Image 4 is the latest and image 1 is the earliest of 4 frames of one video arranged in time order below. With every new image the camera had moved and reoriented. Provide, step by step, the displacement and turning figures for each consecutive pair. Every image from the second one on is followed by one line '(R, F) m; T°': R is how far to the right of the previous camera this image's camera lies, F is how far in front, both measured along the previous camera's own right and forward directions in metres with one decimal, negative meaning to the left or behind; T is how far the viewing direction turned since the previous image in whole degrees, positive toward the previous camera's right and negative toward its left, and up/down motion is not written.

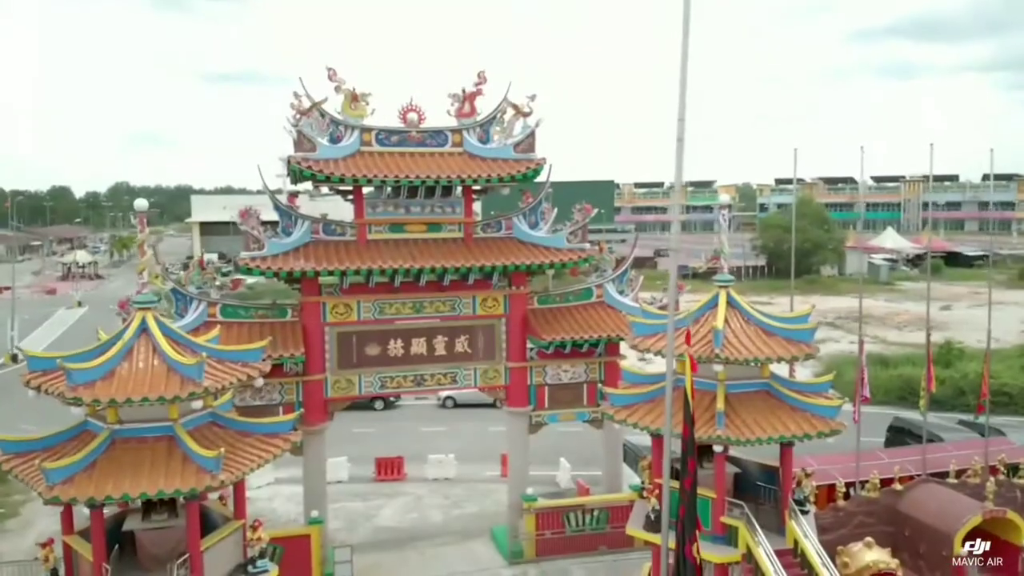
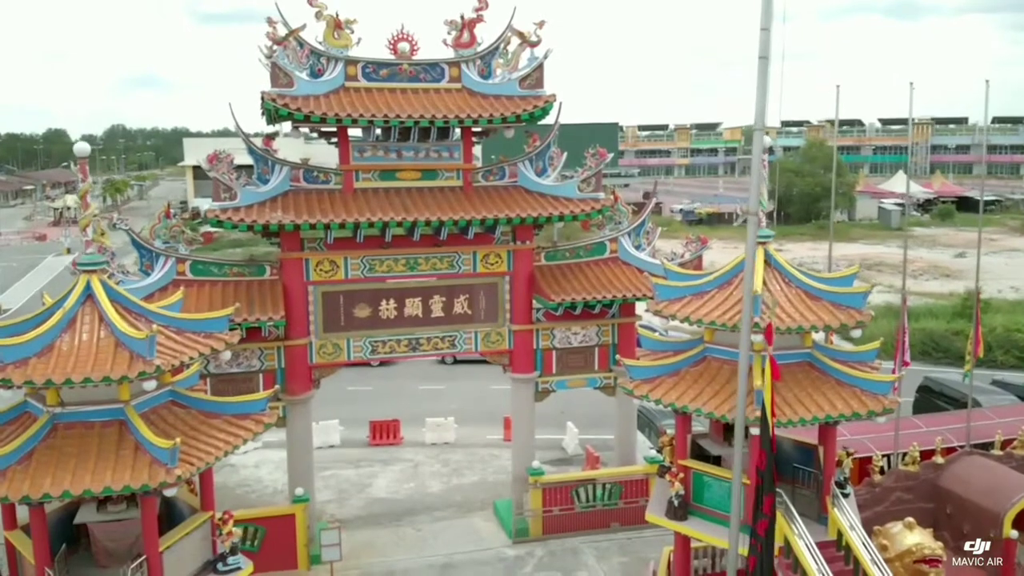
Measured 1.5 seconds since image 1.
(-0.1, +1.5) m; 0°
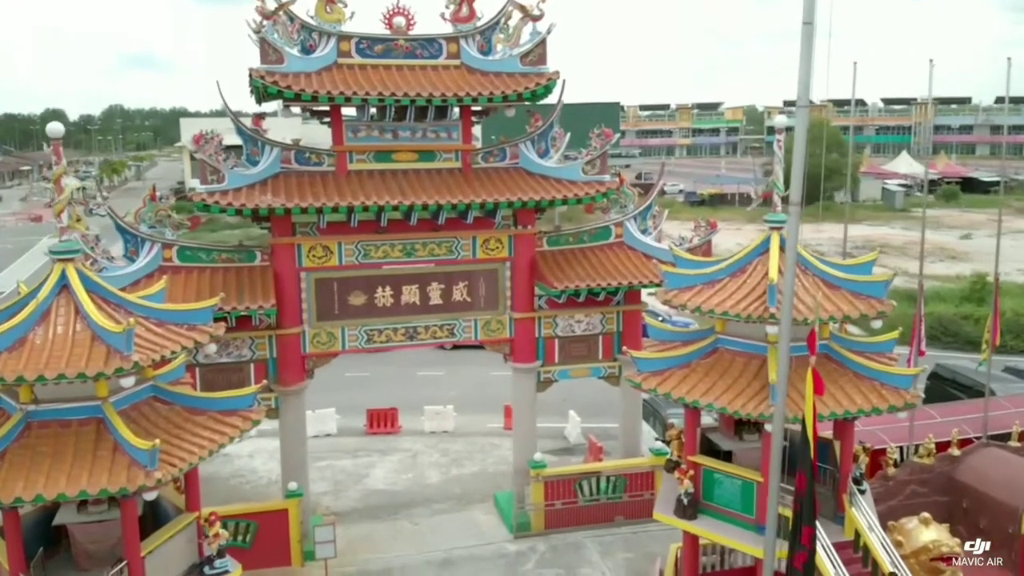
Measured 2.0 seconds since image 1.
(0.0, +0.5) m; 0°
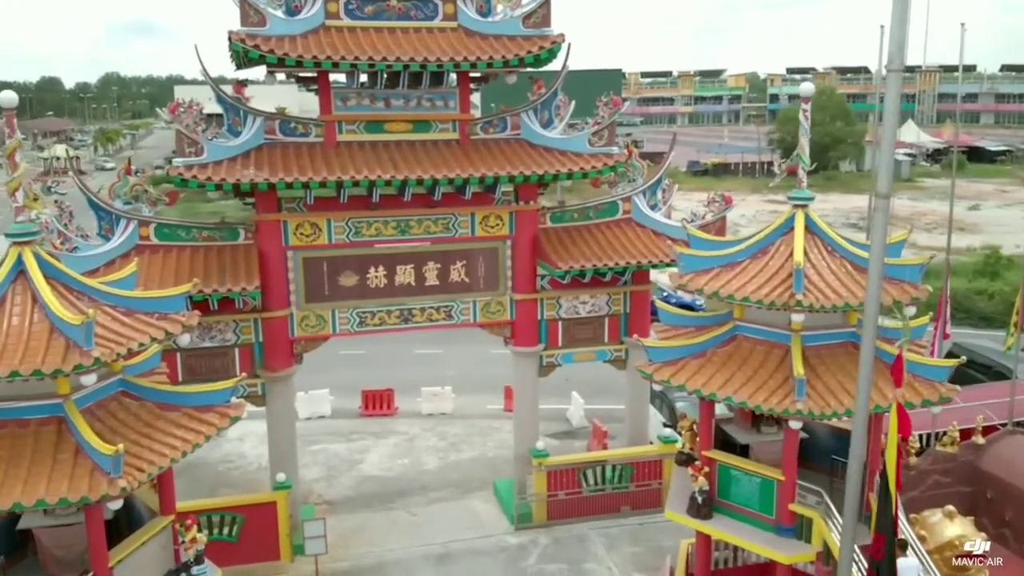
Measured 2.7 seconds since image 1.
(0.0, +0.8) m; 0°
